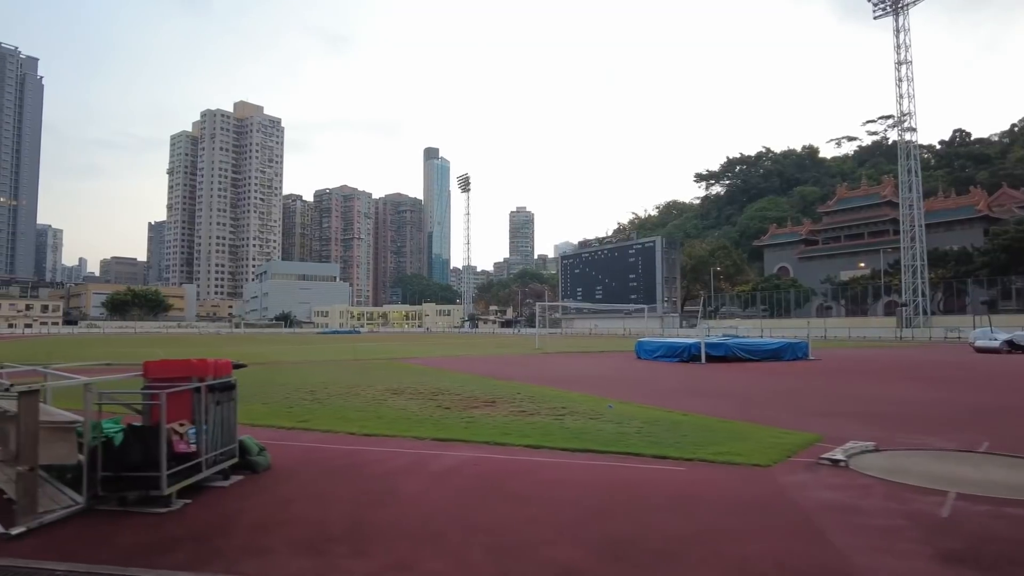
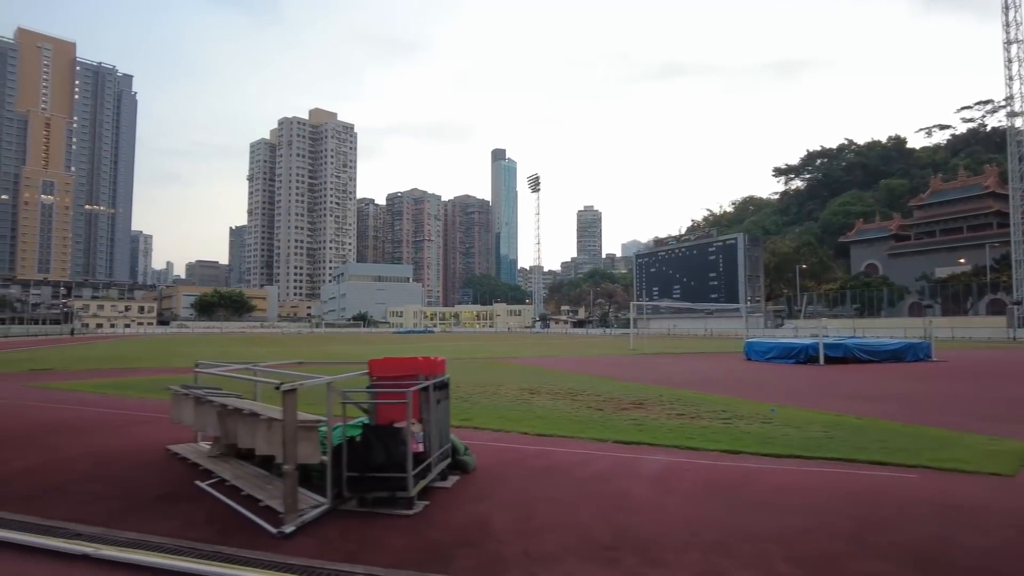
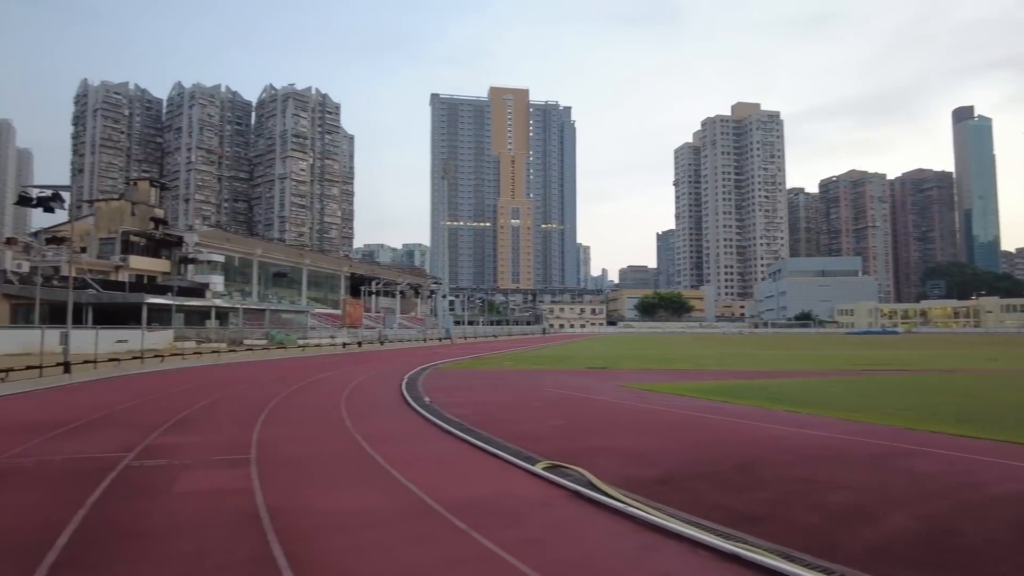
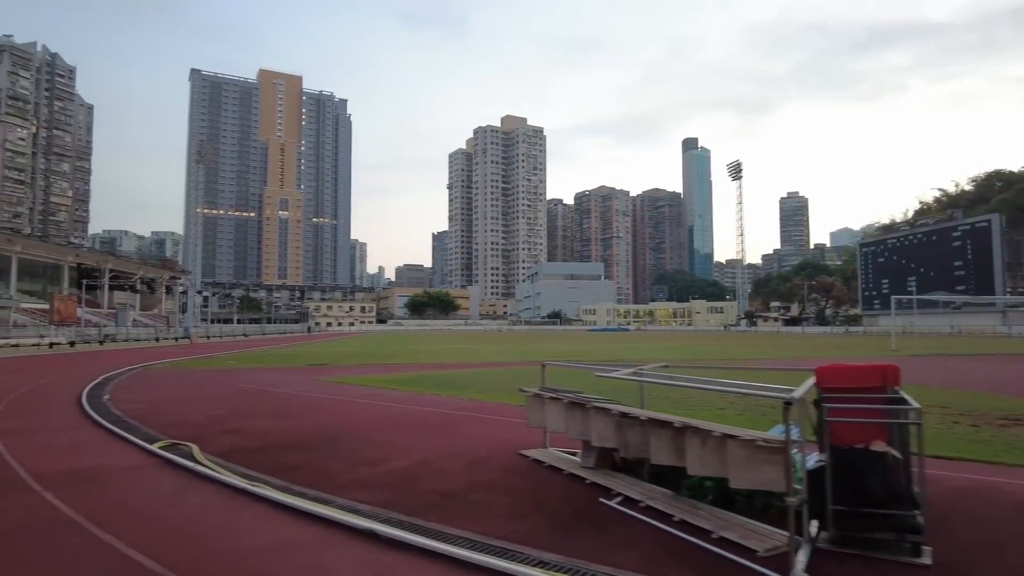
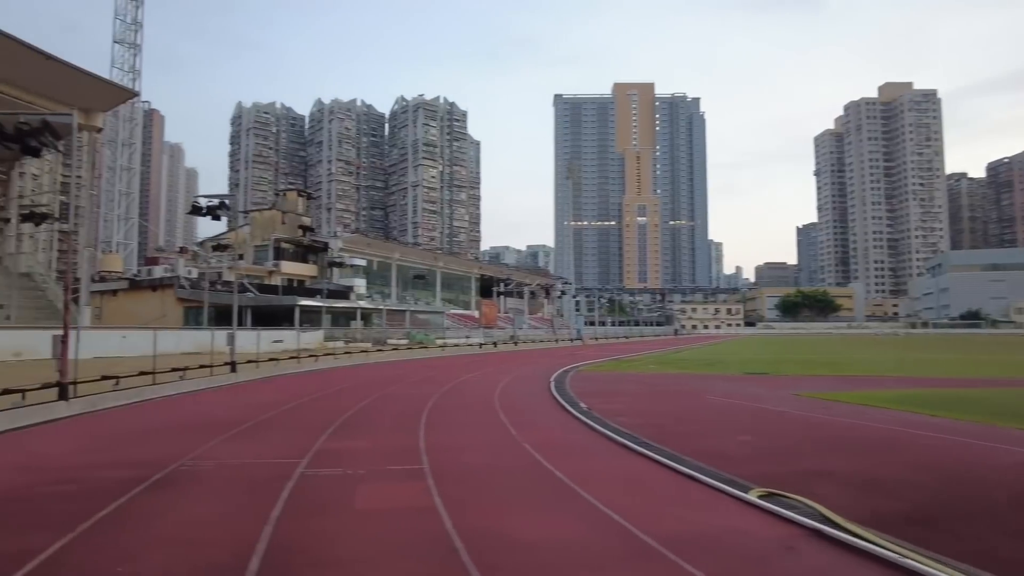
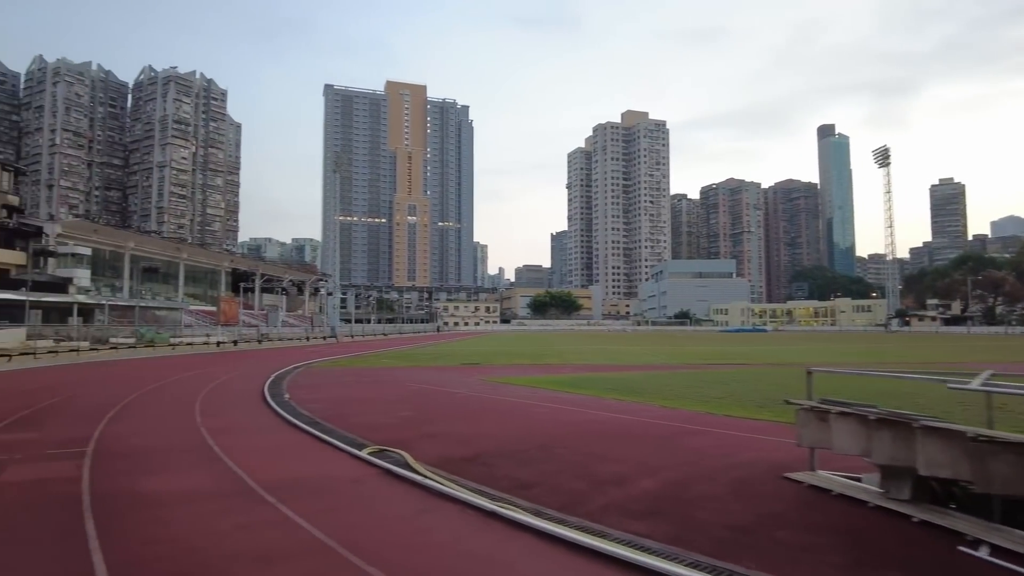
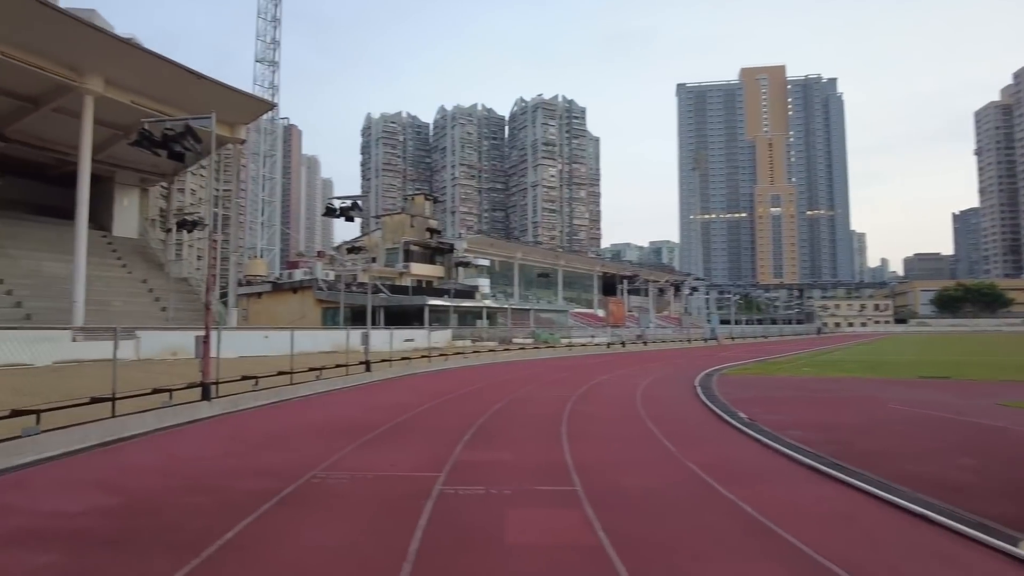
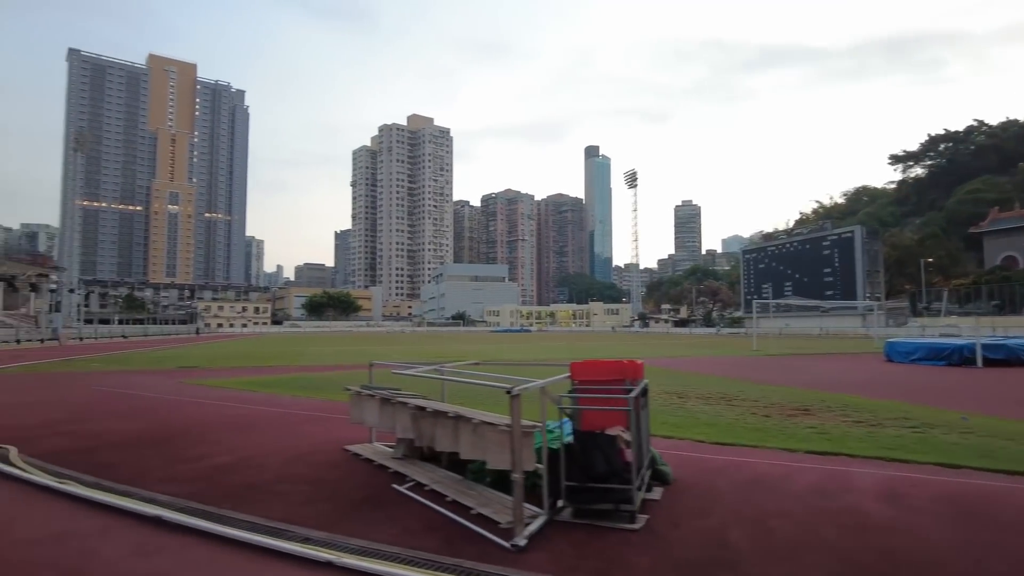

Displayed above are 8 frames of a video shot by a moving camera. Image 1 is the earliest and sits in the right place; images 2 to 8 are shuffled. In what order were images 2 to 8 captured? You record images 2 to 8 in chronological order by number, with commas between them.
2, 8, 4, 6, 3, 5, 7
